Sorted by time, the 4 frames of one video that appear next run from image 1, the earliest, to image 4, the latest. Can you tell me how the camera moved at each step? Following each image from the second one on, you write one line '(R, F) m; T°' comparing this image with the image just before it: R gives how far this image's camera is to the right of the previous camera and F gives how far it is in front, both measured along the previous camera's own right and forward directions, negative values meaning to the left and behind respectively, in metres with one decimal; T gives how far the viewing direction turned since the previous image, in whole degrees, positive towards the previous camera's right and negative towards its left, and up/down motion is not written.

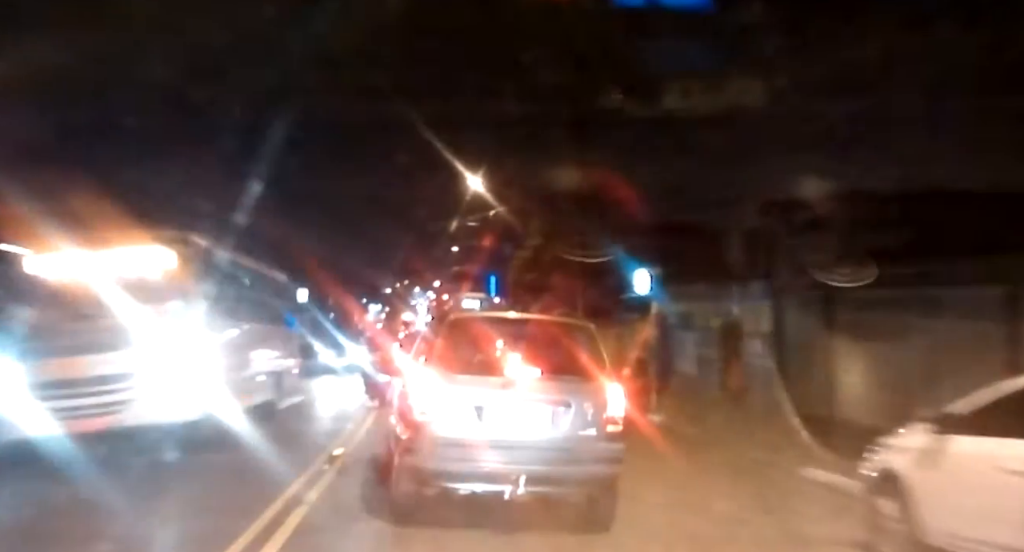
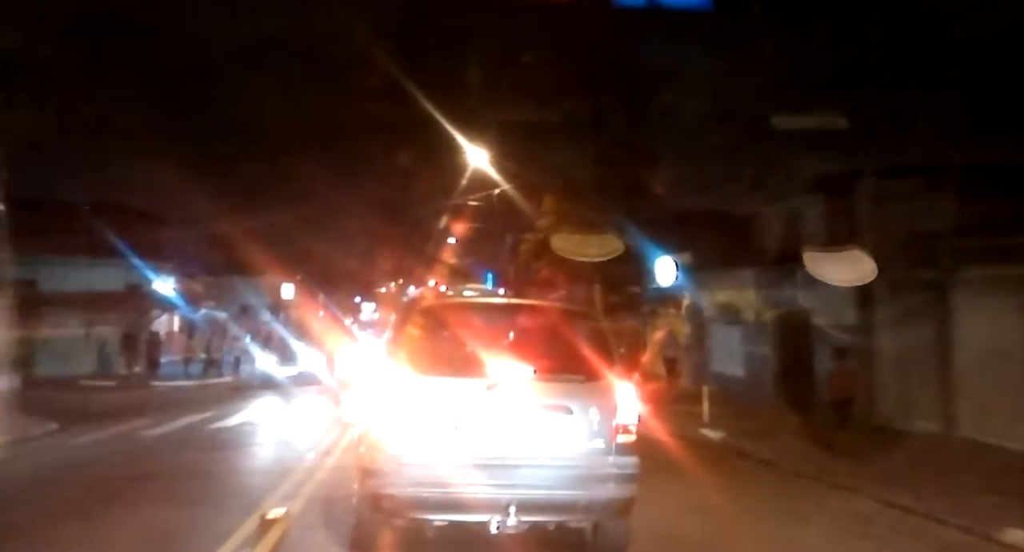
(+0.2, +1.3) m; -1°
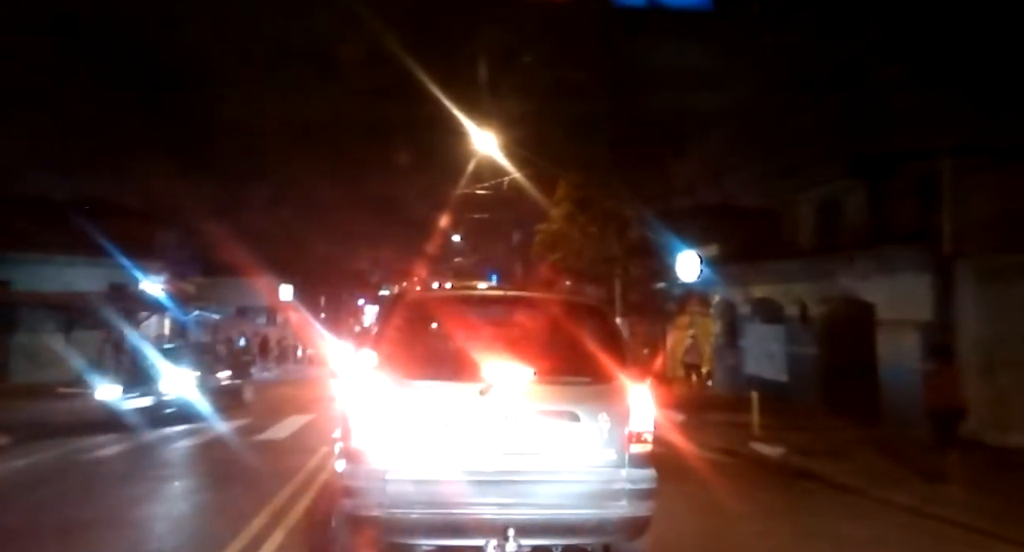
(+0.2, +0.7) m; -2°
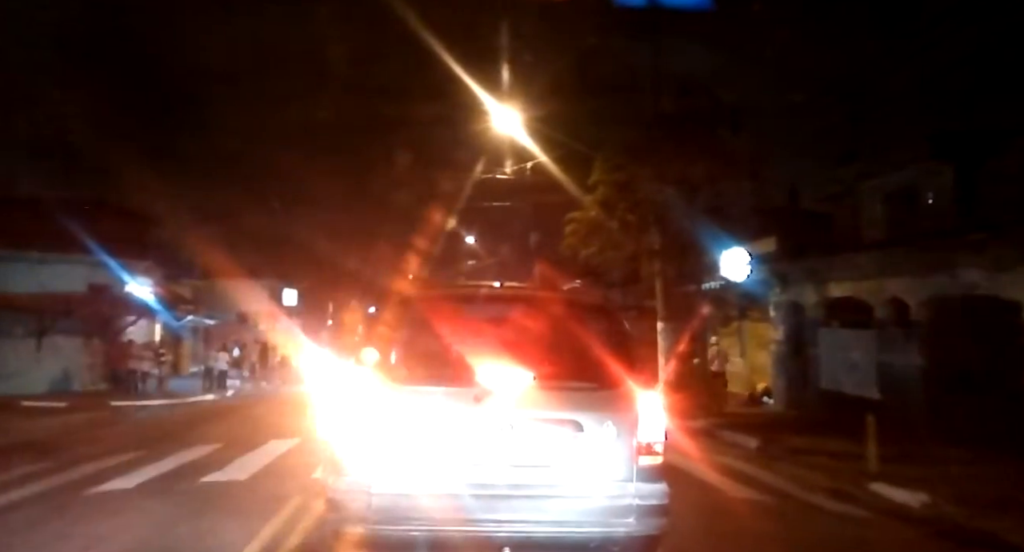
(+0.2, +0.4) m; -2°
